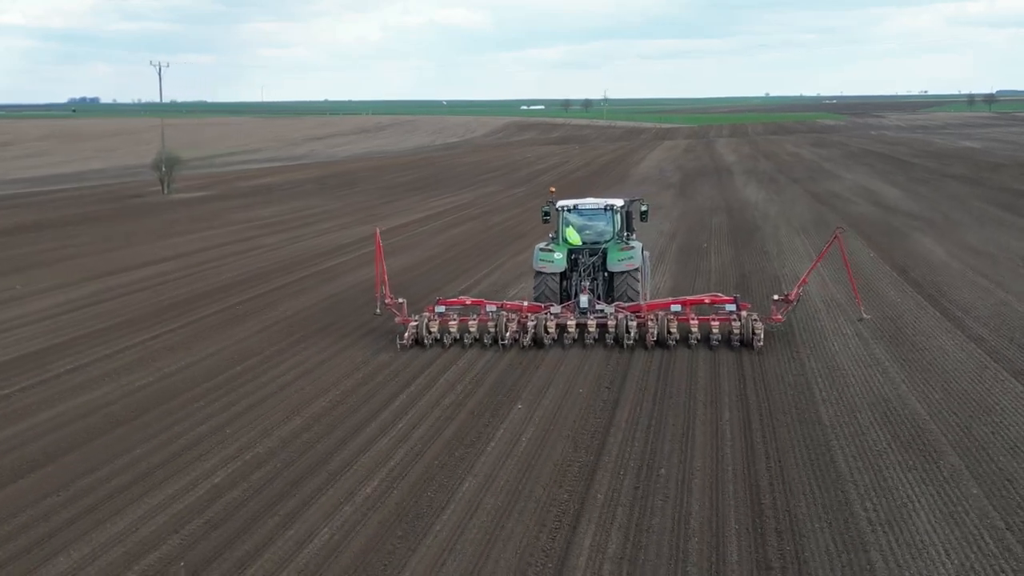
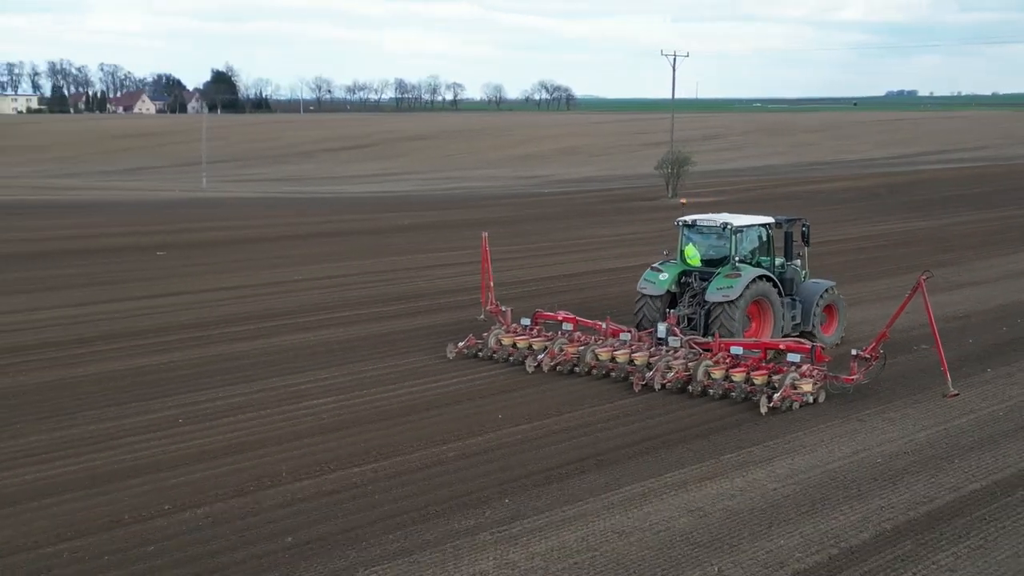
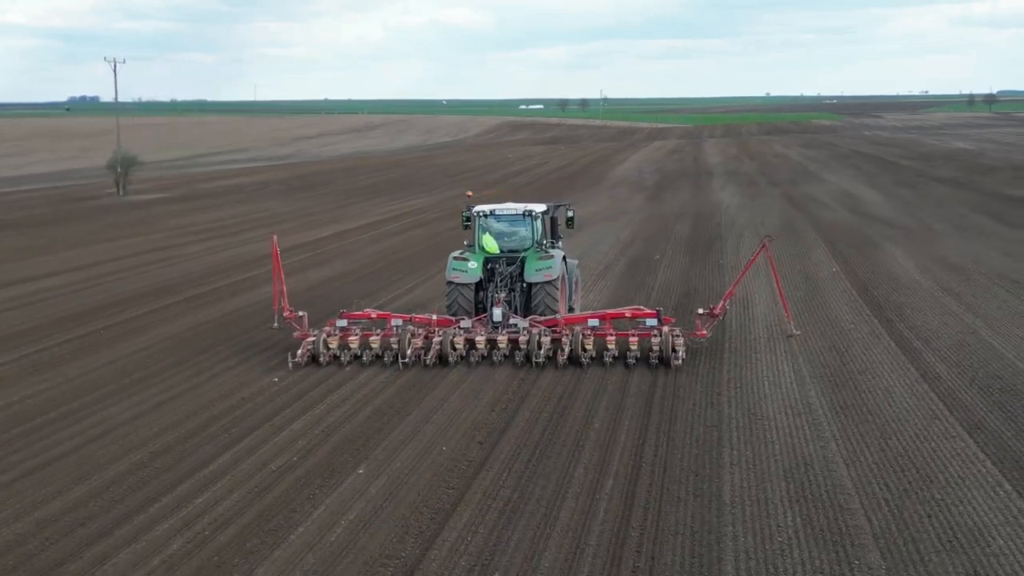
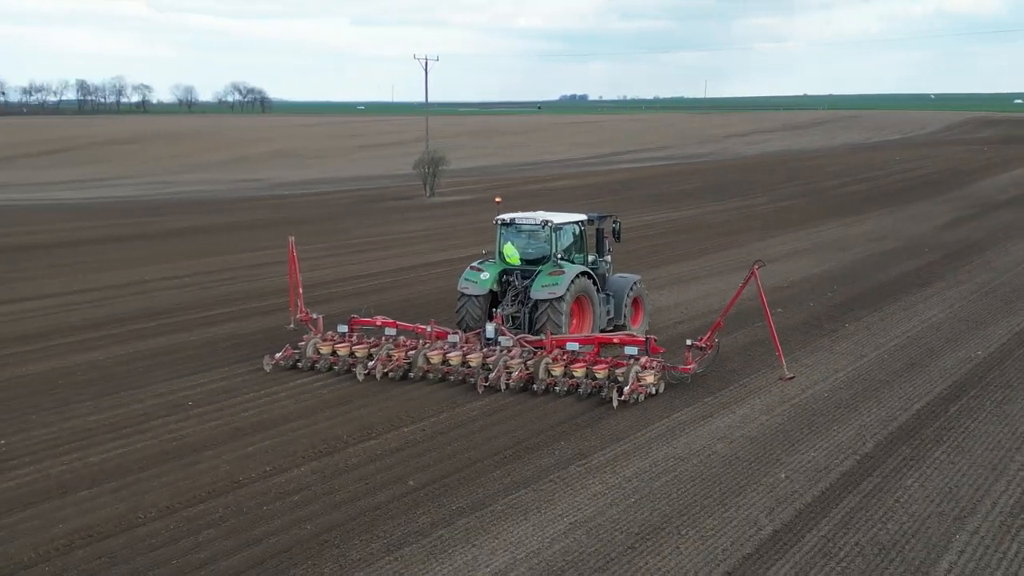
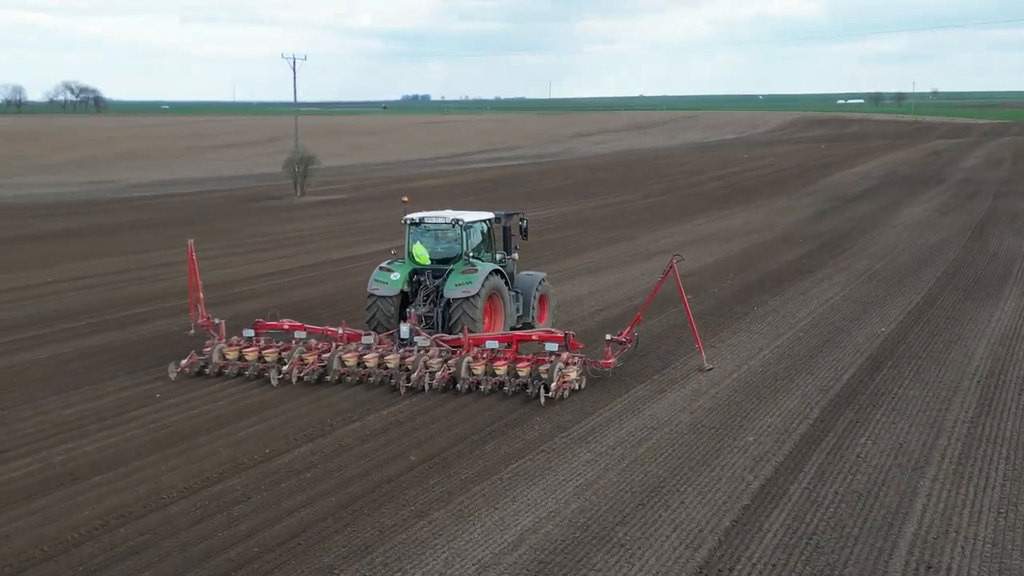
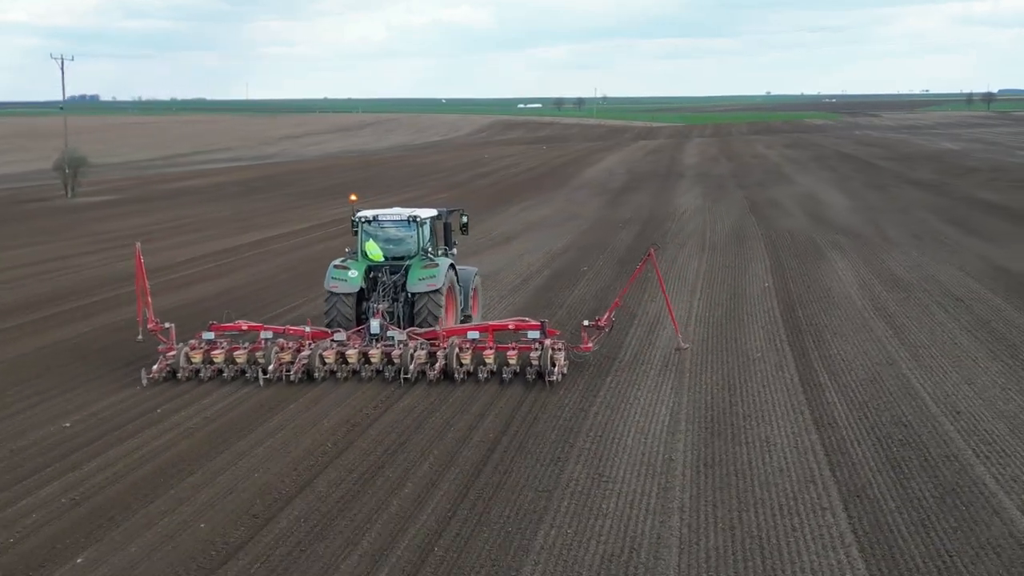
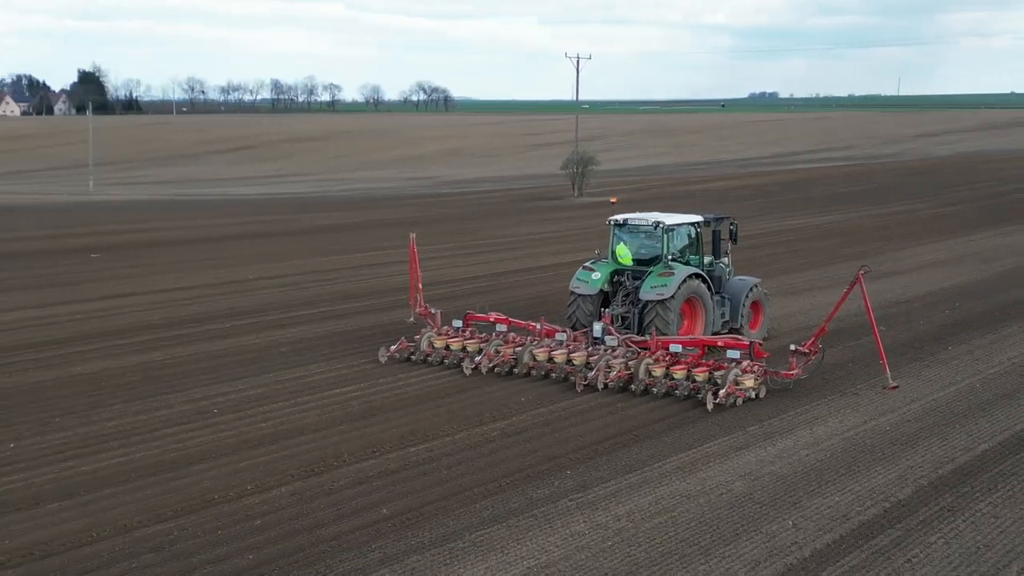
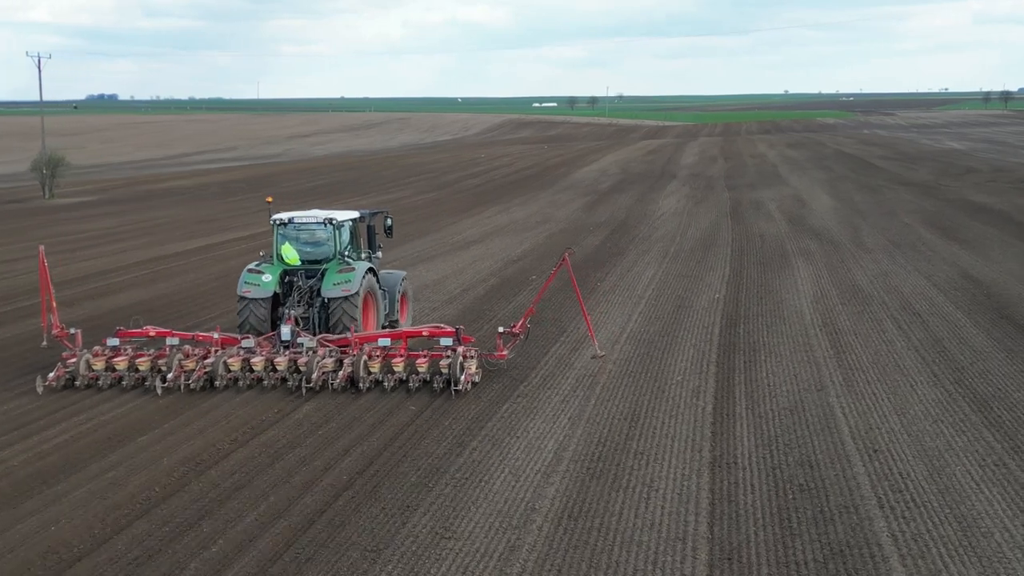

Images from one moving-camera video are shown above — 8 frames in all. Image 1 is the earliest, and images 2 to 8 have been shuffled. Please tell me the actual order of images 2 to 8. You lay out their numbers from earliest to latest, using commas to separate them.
3, 6, 8, 5, 4, 7, 2
